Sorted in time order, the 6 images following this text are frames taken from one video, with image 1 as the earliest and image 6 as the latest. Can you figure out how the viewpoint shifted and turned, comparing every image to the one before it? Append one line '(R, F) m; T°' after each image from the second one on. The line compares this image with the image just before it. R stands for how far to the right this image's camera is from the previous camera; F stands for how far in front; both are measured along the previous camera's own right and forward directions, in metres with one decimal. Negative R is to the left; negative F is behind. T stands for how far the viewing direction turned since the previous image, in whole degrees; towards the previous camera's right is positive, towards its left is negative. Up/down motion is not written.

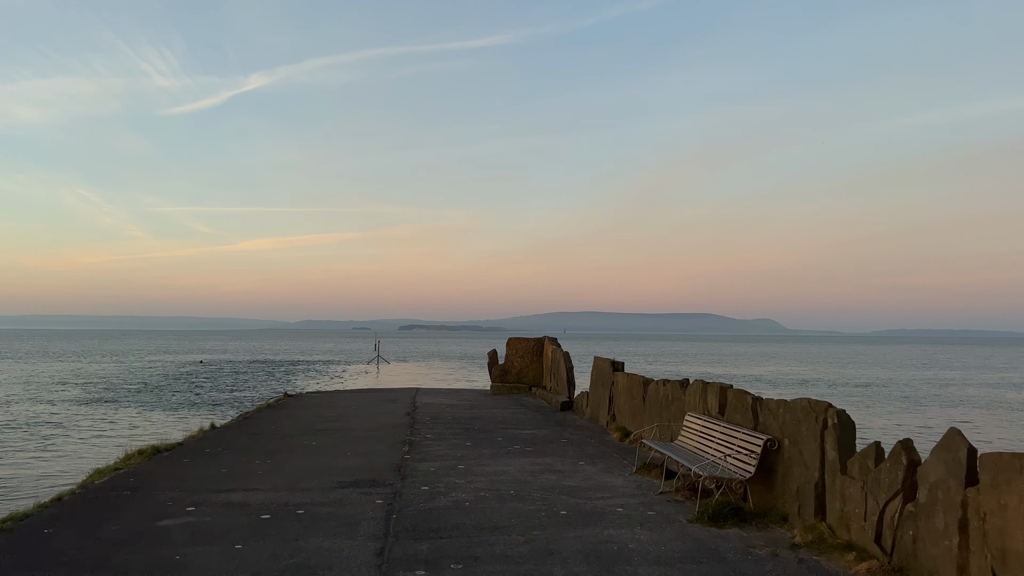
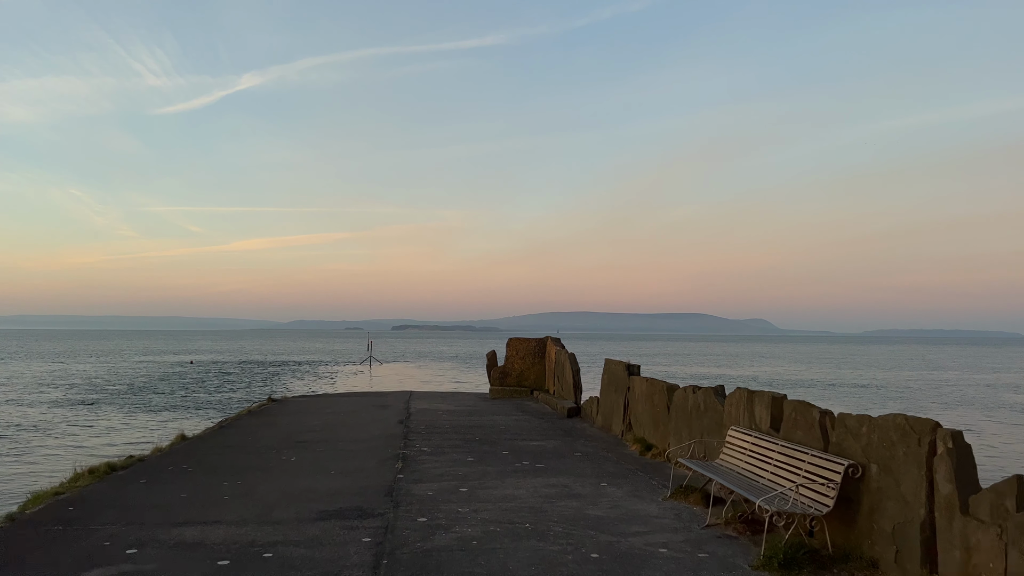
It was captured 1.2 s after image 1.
(-0.2, +1.2) m; +1°
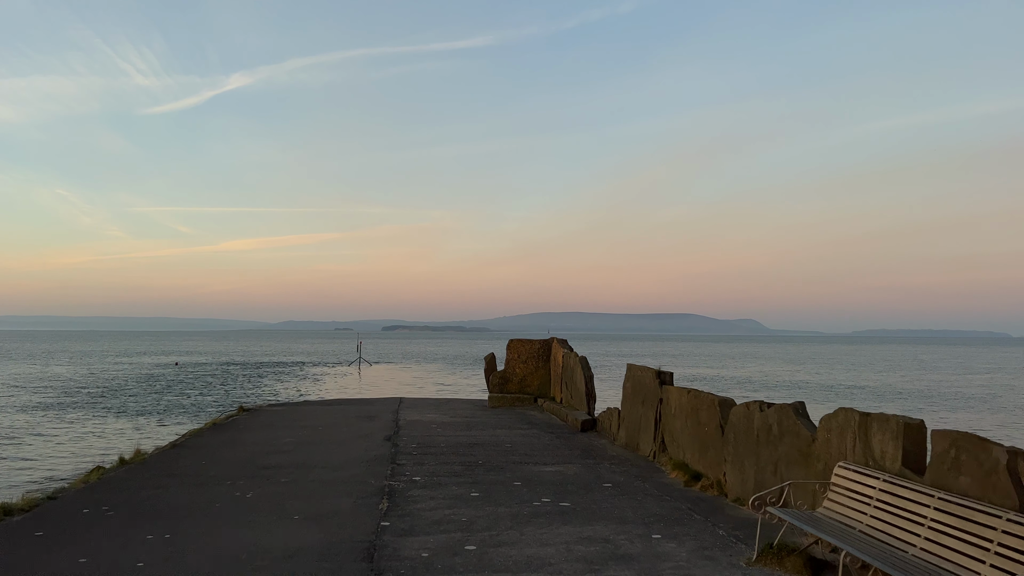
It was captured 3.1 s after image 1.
(-0.2, +1.9) m; +1°
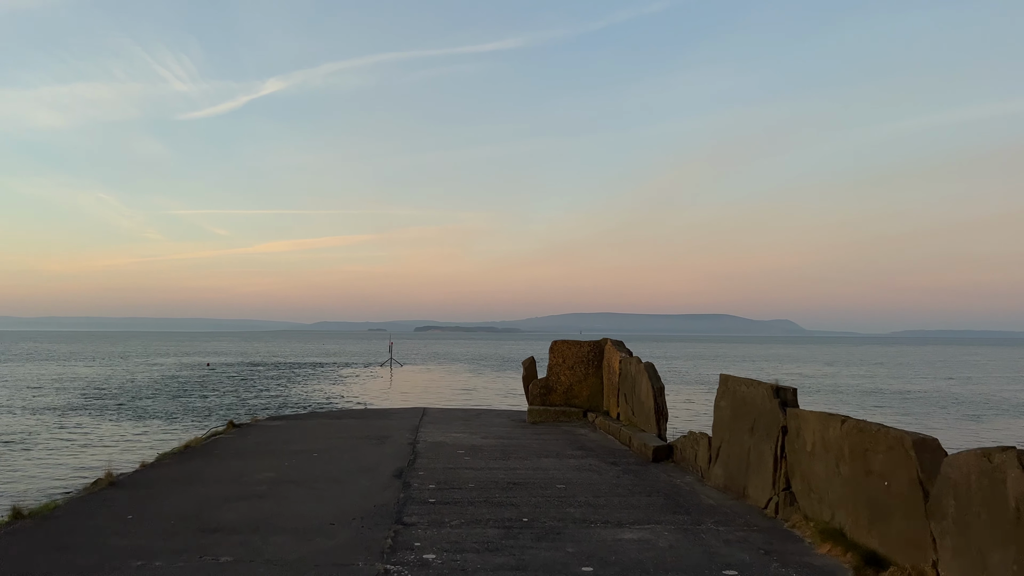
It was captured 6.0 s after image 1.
(-0.2, +2.7) m; -2°
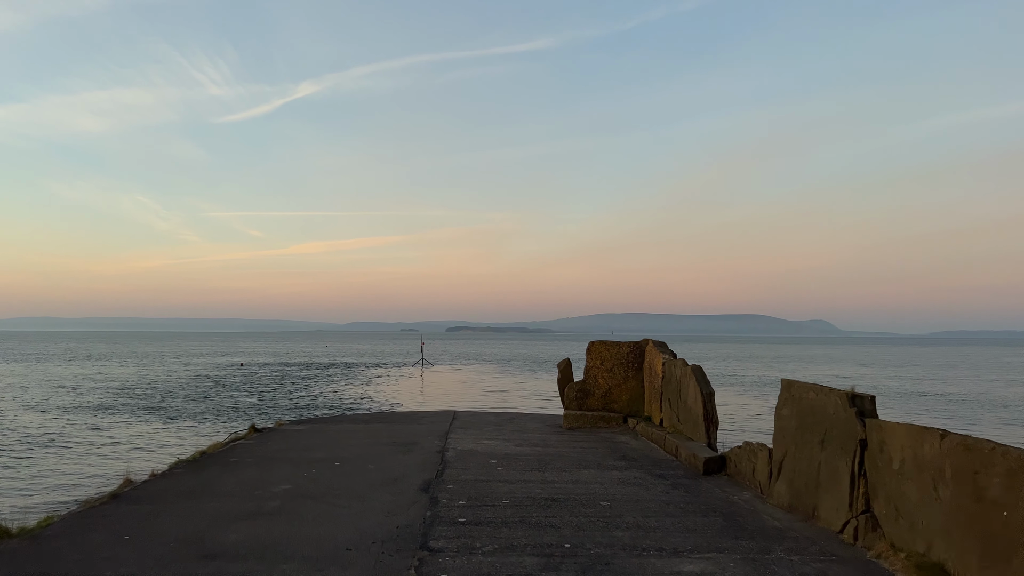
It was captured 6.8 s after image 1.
(-0.1, +0.7) m; -2°
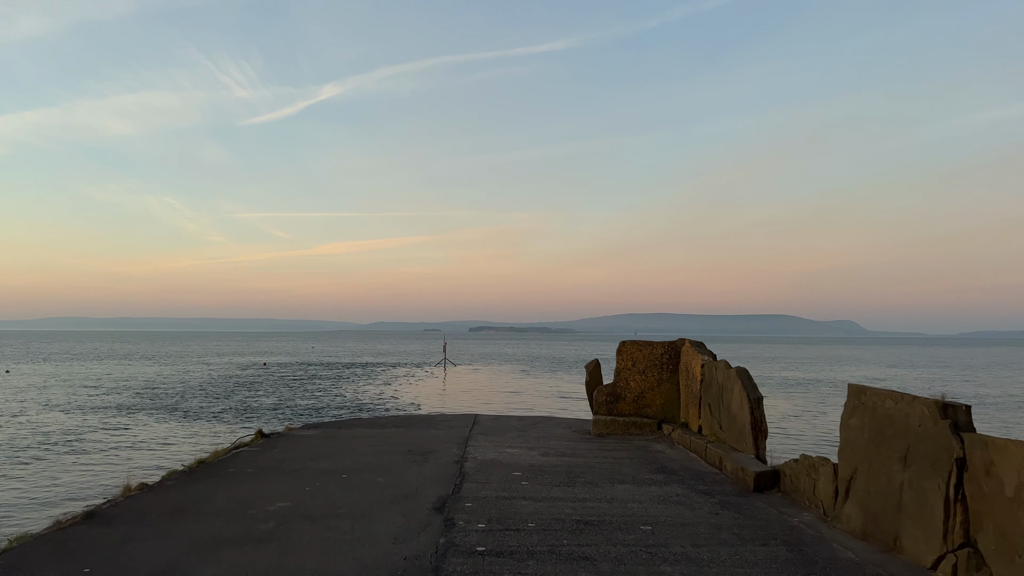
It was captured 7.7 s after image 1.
(0.0, +0.9) m; -2°
